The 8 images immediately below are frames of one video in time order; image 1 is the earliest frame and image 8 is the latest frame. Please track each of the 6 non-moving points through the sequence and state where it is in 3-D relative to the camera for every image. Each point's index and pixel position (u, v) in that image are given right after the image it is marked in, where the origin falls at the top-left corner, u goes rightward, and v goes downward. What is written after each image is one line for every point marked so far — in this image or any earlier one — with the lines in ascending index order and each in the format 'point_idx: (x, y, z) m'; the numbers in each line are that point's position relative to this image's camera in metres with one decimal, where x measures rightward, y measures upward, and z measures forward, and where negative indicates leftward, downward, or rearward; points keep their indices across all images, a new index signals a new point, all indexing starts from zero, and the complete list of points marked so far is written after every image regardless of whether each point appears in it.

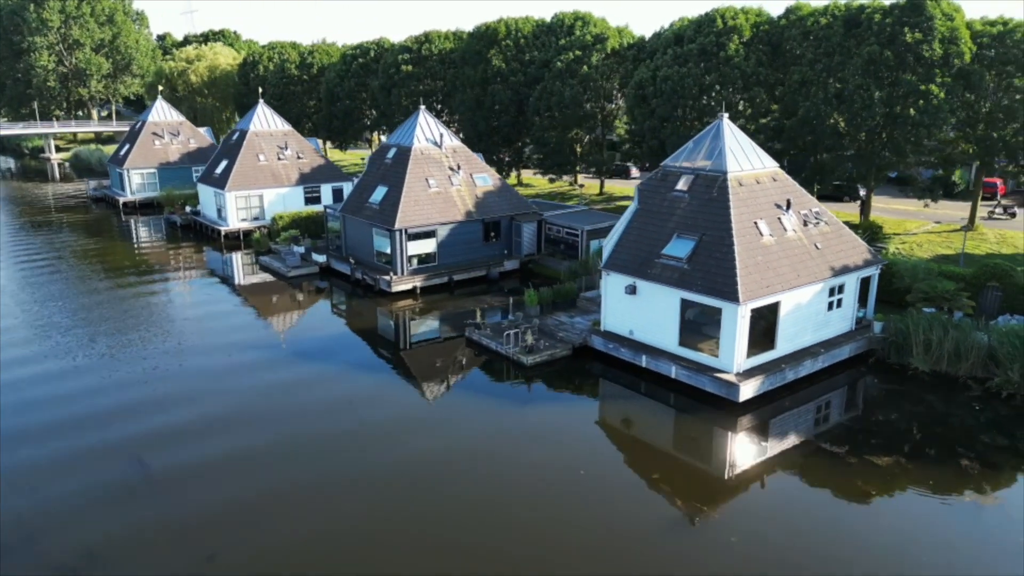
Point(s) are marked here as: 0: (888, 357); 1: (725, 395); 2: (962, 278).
0: (+8.9, -1.6, +17.6) m
1: (+4.4, -2.2, +15.3) m
2: (+11.2, +0.3, +18.6) m
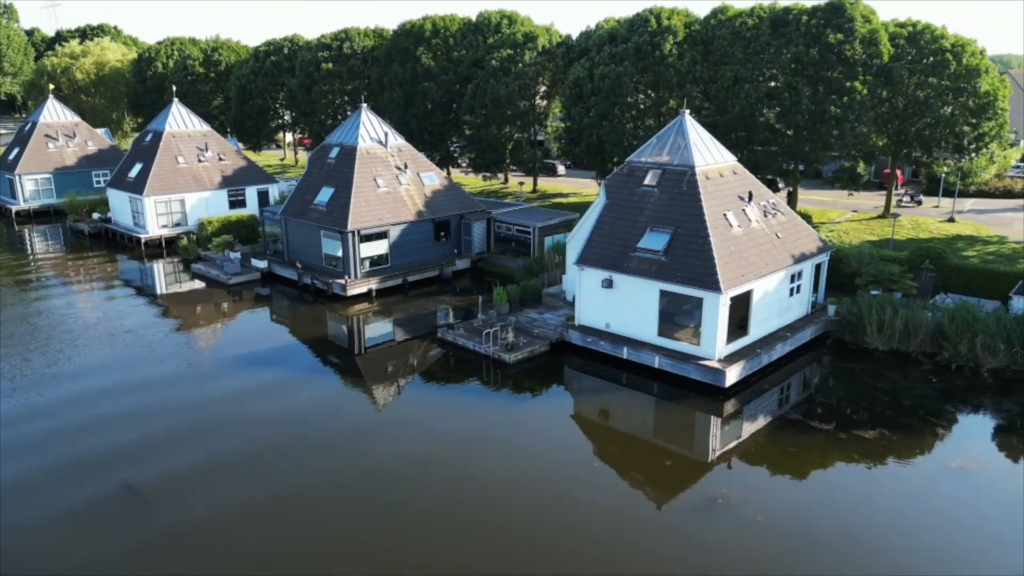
0: (+8.4, -1.2, +18.7) m
1: (+4.2, -2.0, +15.9) m
2: (+10.5, +0.8, +20.0) m
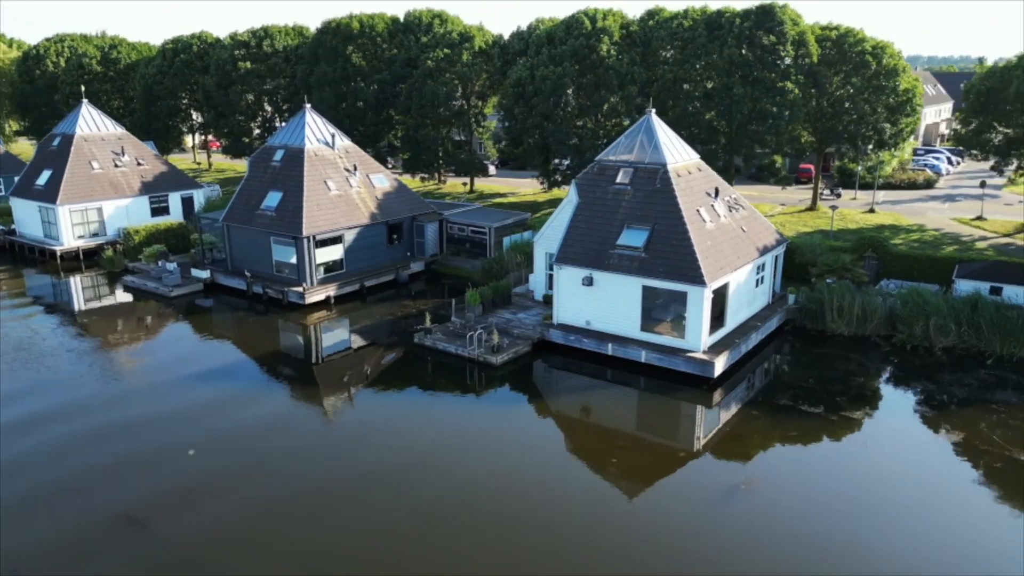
0: (+7.7, -0.9, +19.7) m
1: (+4.1, -1.9, +16.3) m
2: (+9.6, +1.1, +21.3) m
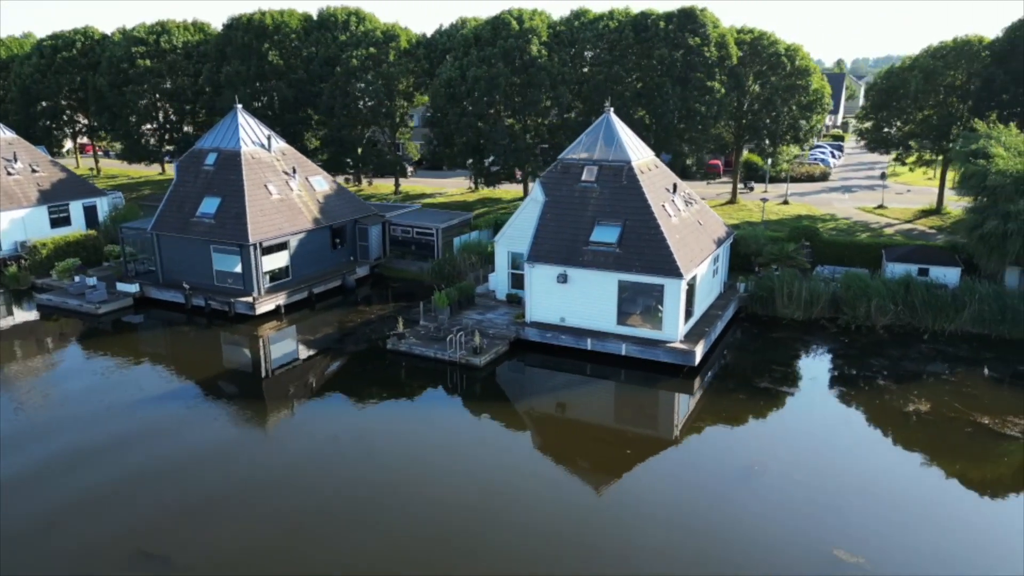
0: (+6.8, -0.6, +20.8) m
1: (+3.8, -1.7, +16.9) m
2: (+8.3, +1.5, +22.7) m
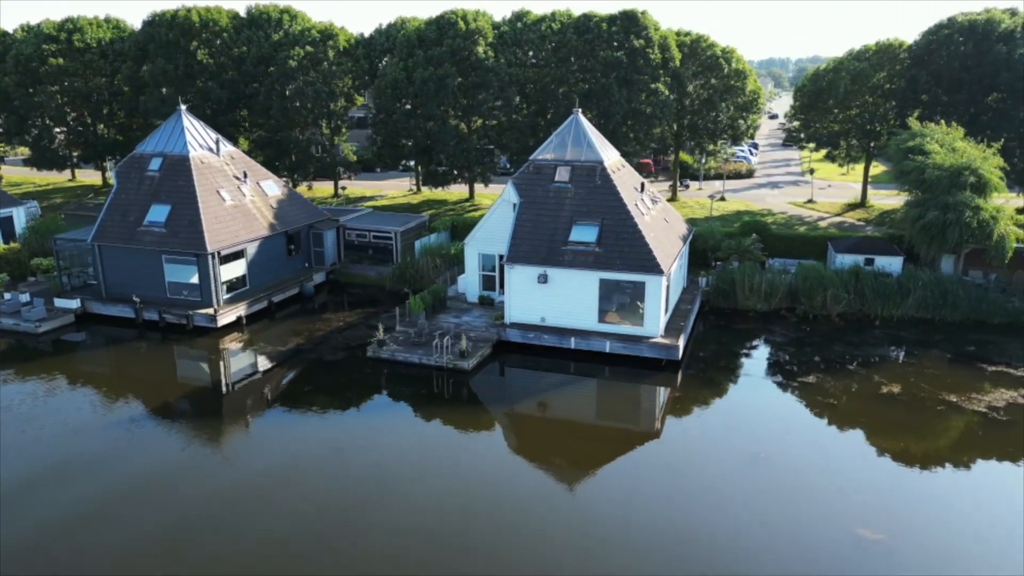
0: (+5.9, -0.4, +21.6) m
1: (+3.5, -1.6, +17.3) m
2: (+7.1, +1.7, +23.6) m
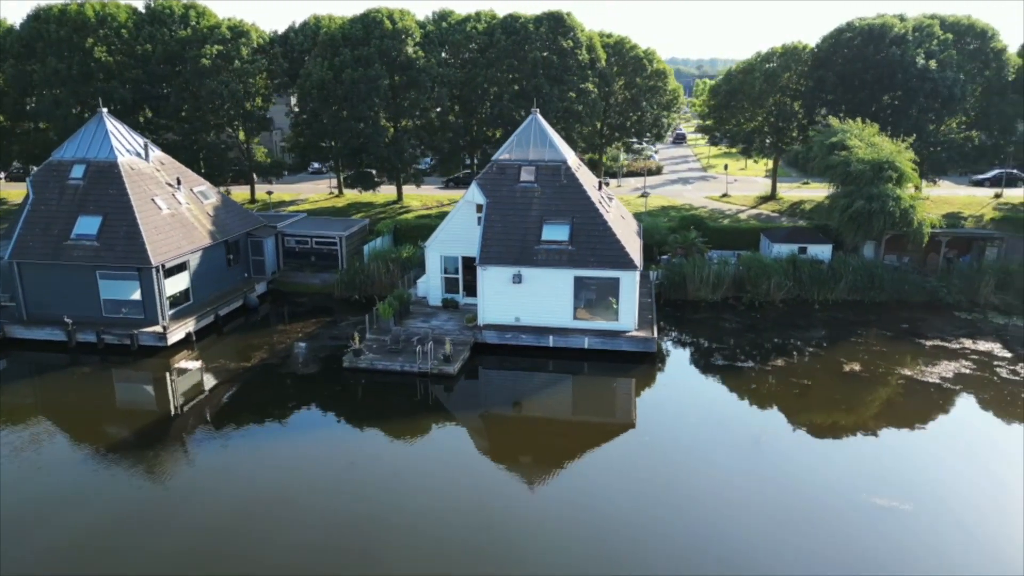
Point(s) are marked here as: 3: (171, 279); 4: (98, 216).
0: (+4.7, -0.2, +22.4) m
1: (+3.0, -1.5, +17.8) m
2: (+5.4, +2.0, +24.5) m
3: (-8.7, +0.2, +19.1) m
4: (-10.4, +1.8, +18.8) m
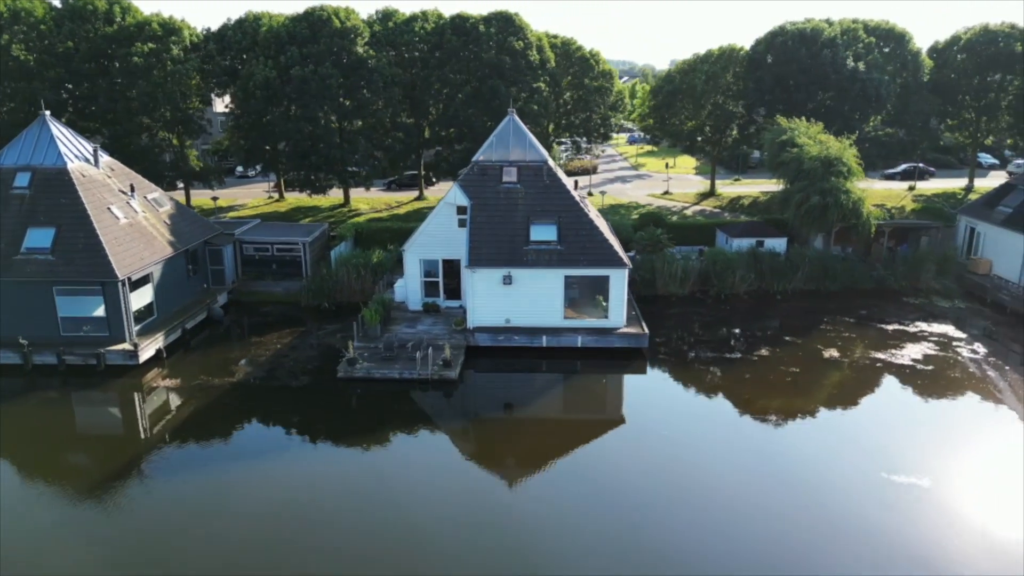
0: (+3.9, -0.1, +22.9) m
1: (+2.8, -1.4, +18.1) m
2: (+4.2, +2.1, +25.1) m
3: (-9.0, -0.1, +17.8) m
4: (-10.7, +1.4, +17.4) m
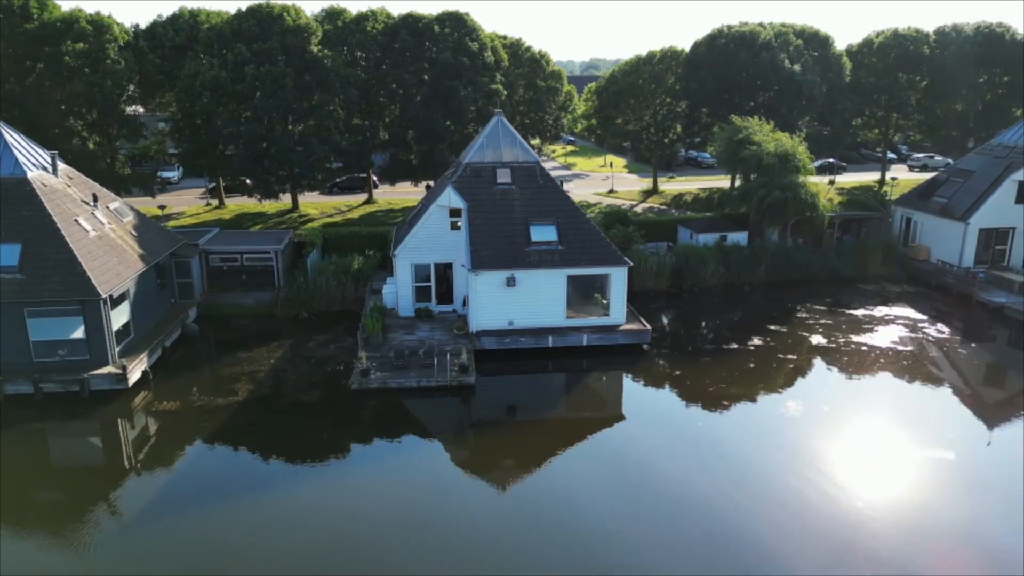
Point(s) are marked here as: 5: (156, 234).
0: (+3.2, 0.0, +23.3) m
1: (+2.9, -1.3, +18.4) m
2: (+3.2, +2.2, +25.5) m
3: (-8.8, -0.5, +16.5) m
4: (-10.5, +1.0, +15.8) m
5: (-9.4, +1.4, +19.7) m
